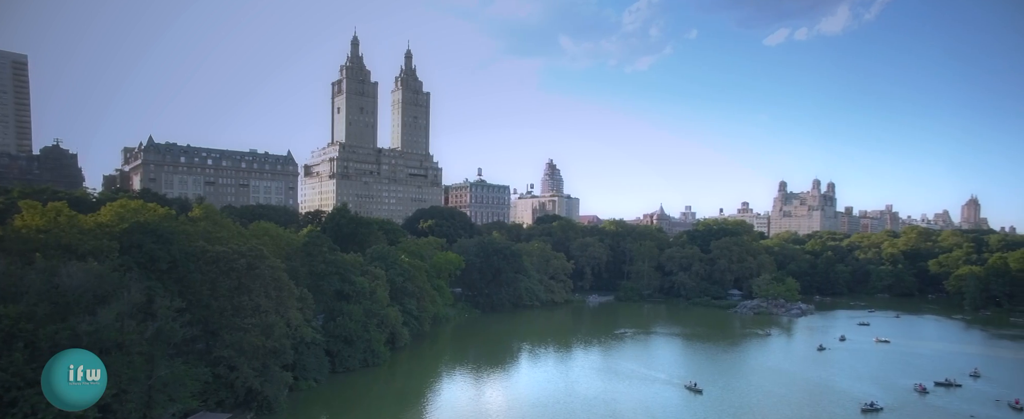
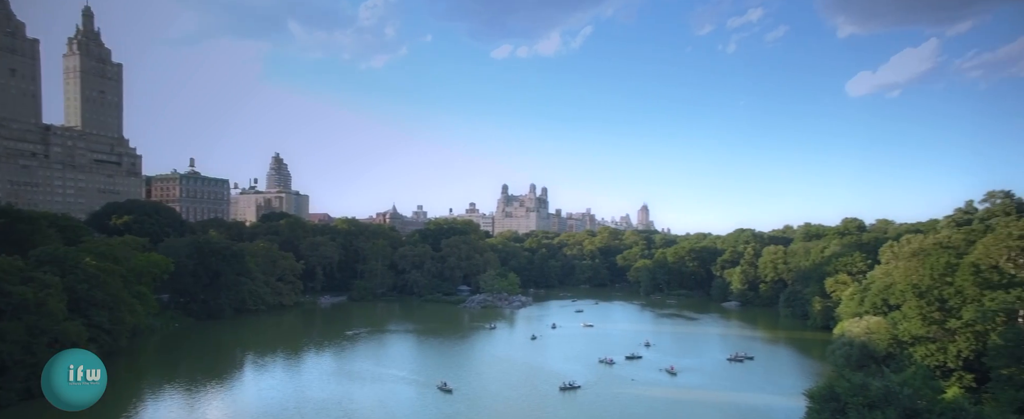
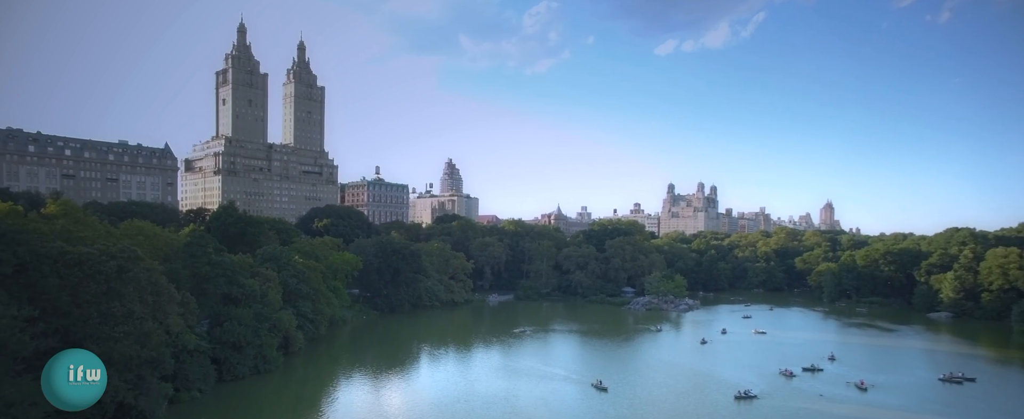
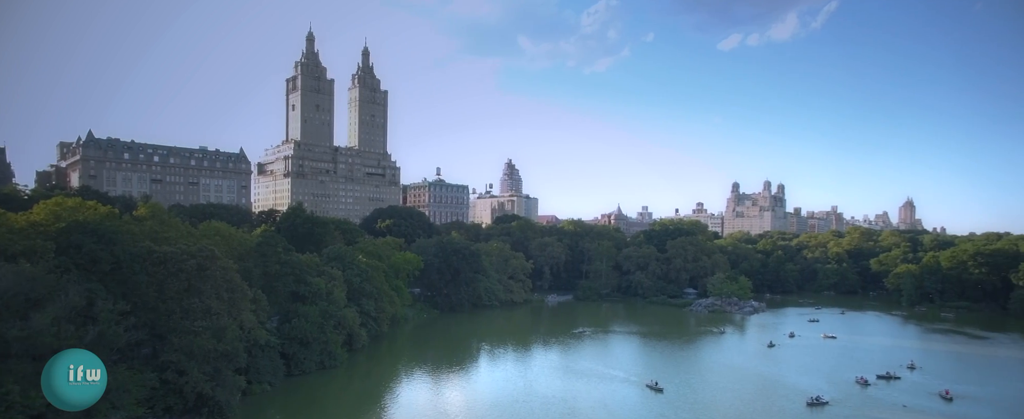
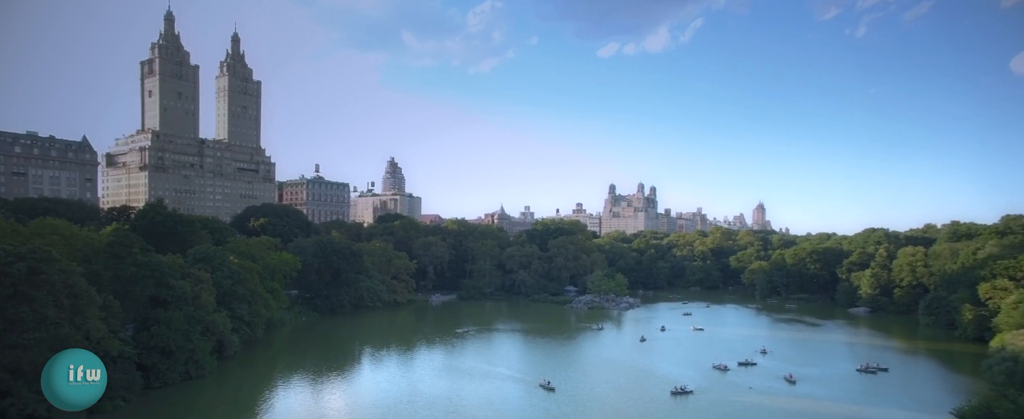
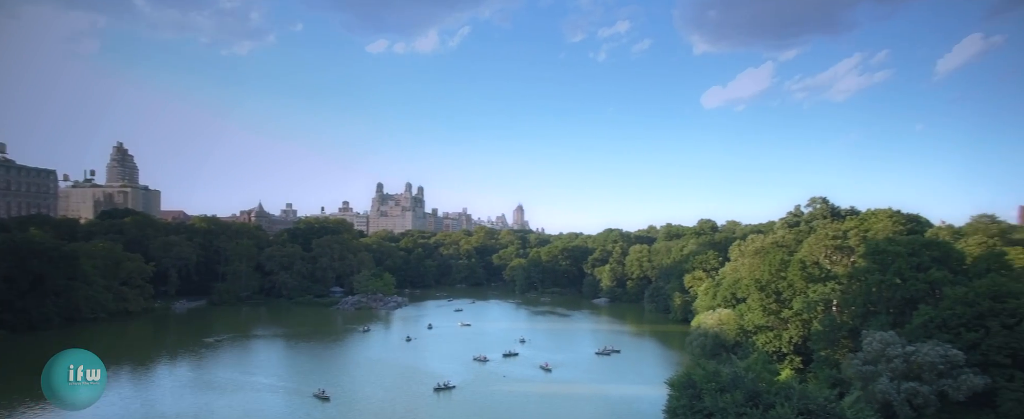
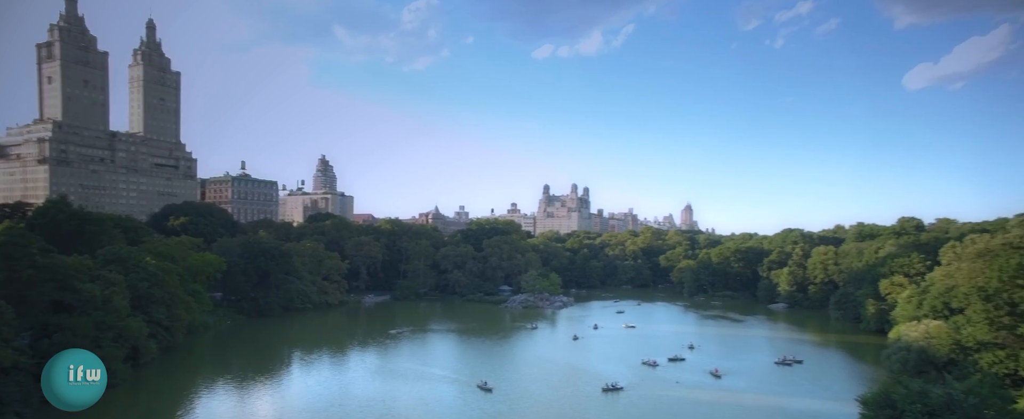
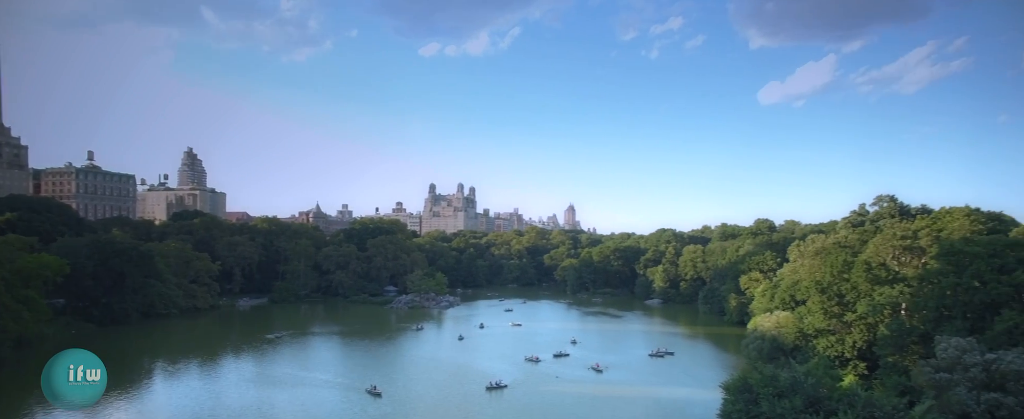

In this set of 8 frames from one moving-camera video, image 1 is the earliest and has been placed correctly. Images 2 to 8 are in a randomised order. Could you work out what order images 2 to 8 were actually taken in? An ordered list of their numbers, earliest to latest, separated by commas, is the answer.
4, 3, 5, 7, 2, 8, 6
